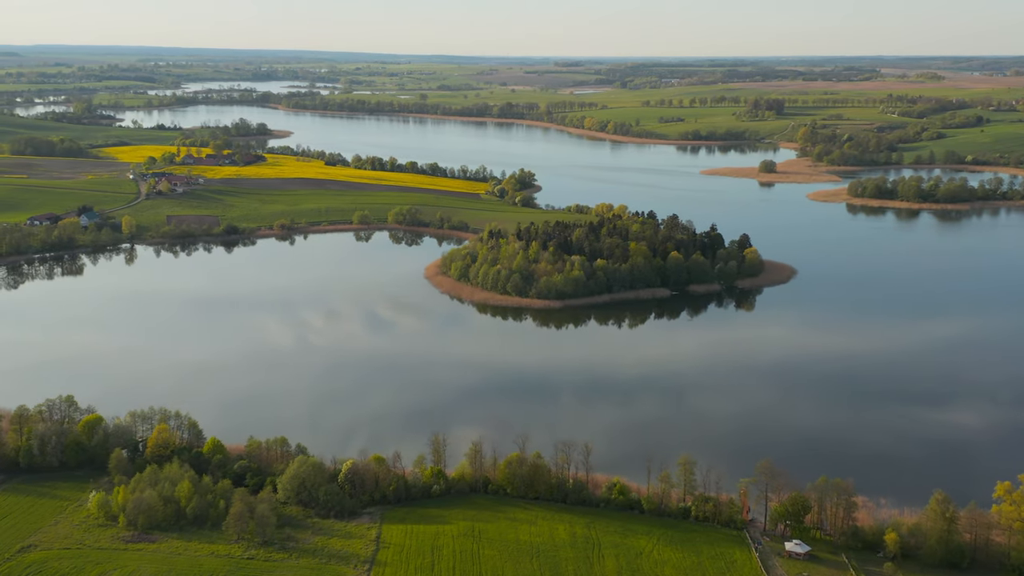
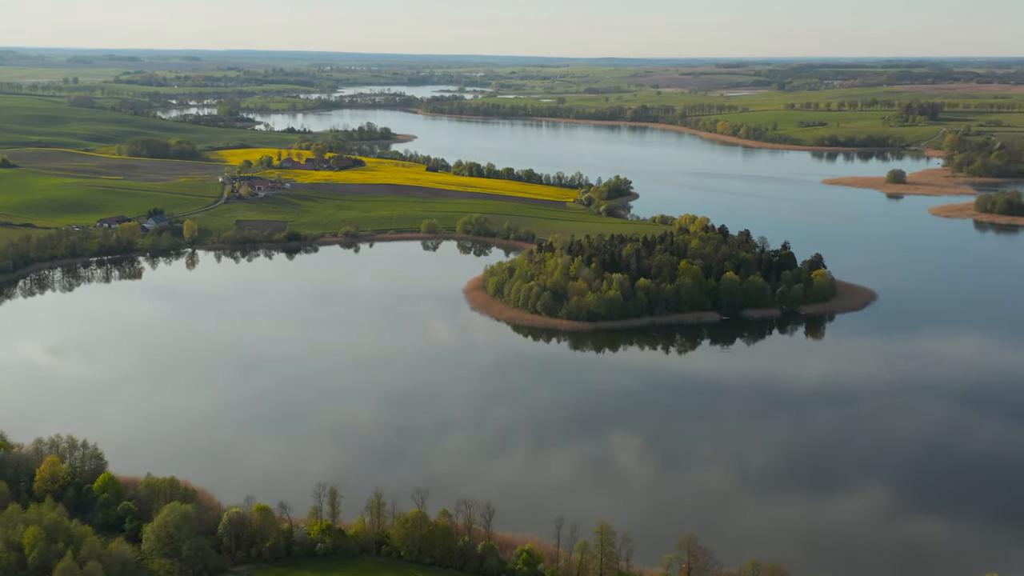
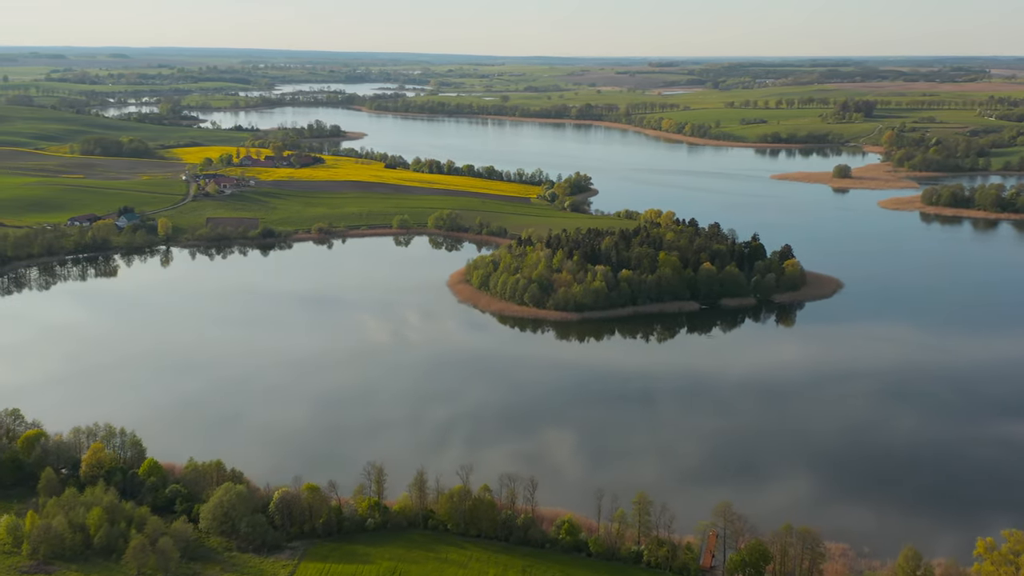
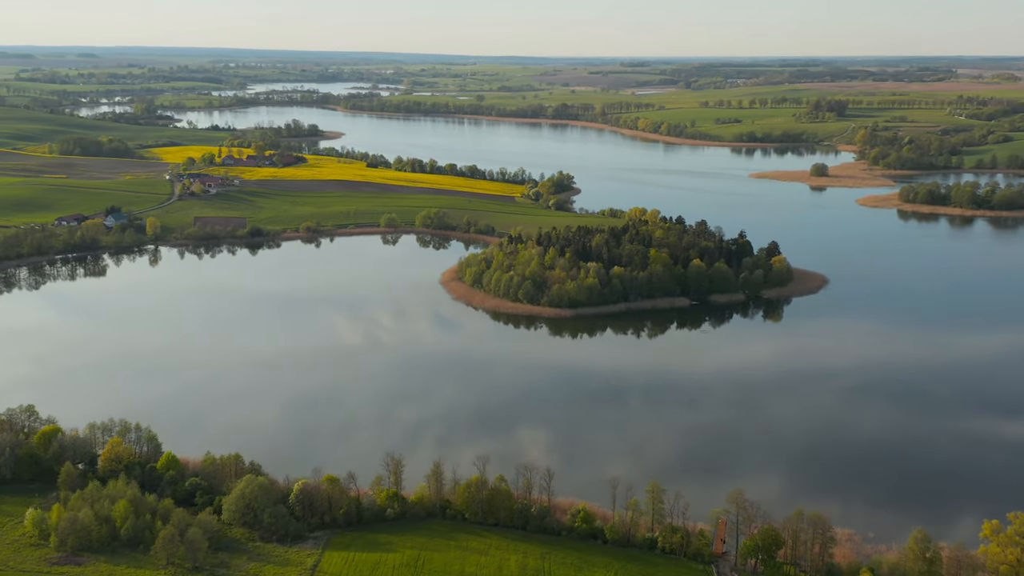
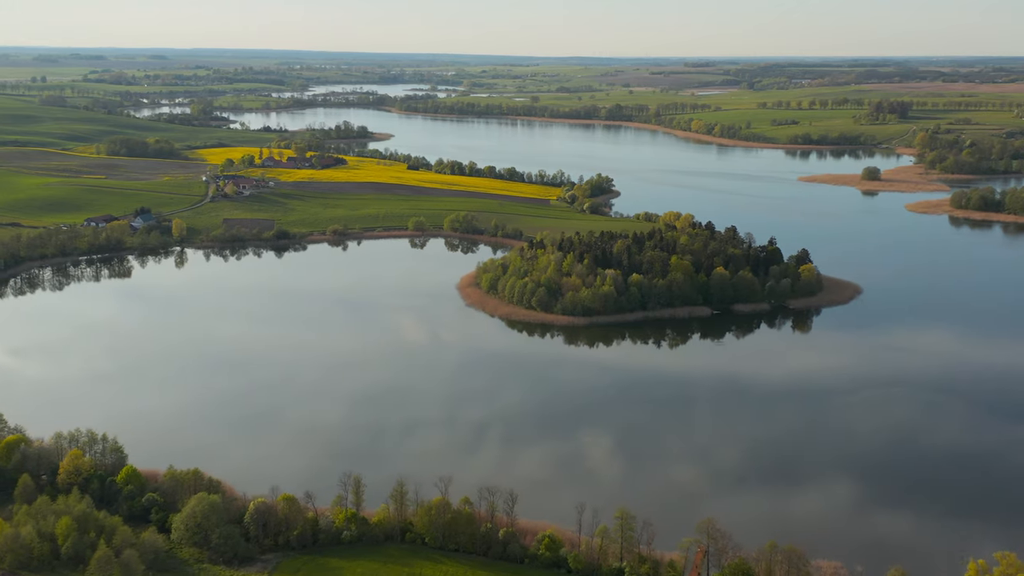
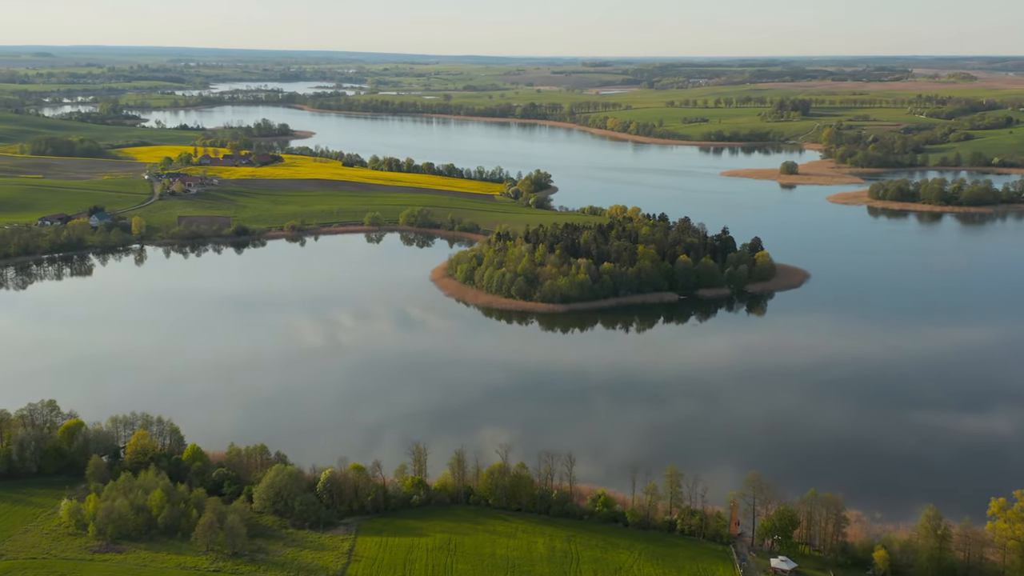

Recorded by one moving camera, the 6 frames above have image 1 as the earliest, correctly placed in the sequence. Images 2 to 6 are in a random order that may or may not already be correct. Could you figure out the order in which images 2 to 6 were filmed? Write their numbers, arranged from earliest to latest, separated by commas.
6, 4, 3, 5, 2
